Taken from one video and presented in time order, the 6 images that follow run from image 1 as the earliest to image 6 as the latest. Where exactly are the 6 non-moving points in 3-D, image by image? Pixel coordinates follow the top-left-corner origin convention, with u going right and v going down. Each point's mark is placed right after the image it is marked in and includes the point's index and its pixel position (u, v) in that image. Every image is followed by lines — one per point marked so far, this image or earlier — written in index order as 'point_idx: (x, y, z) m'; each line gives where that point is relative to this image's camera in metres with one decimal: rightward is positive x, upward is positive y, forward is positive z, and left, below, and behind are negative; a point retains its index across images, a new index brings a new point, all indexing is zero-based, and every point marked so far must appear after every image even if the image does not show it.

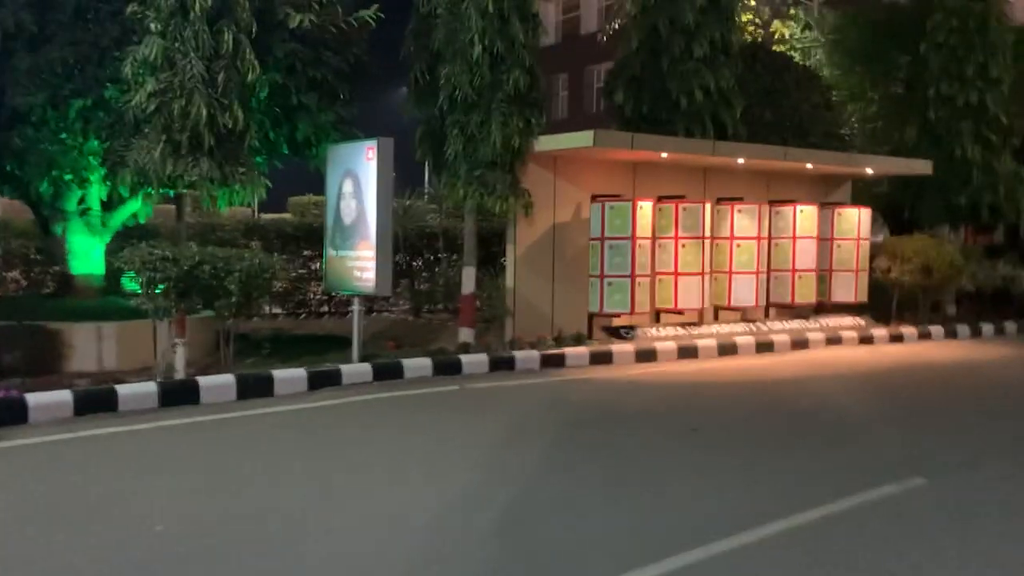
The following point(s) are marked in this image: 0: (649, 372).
0: (+1.6, -1.0, +11.4) m
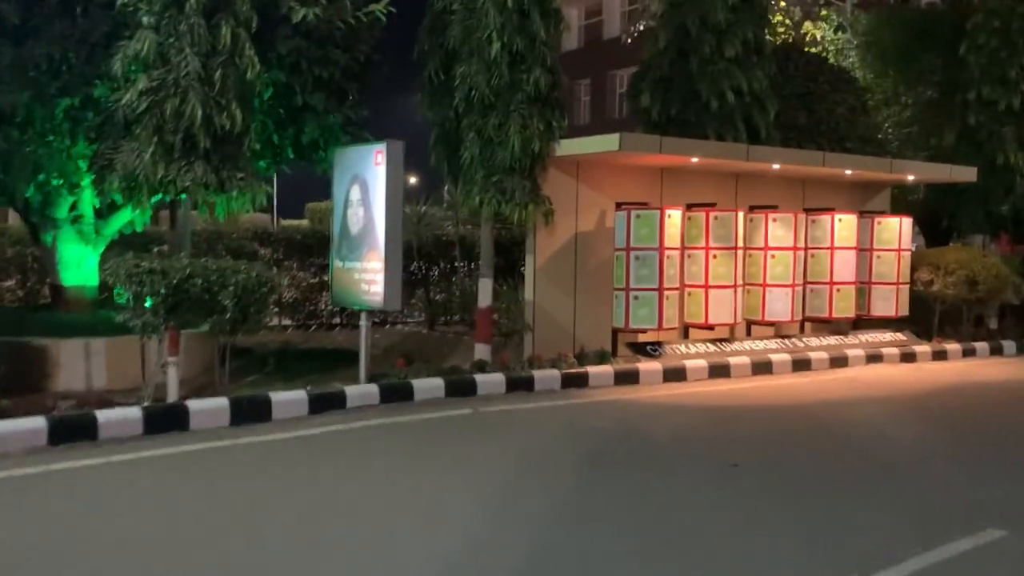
0: (+1.8, -1.1, +10.6) m
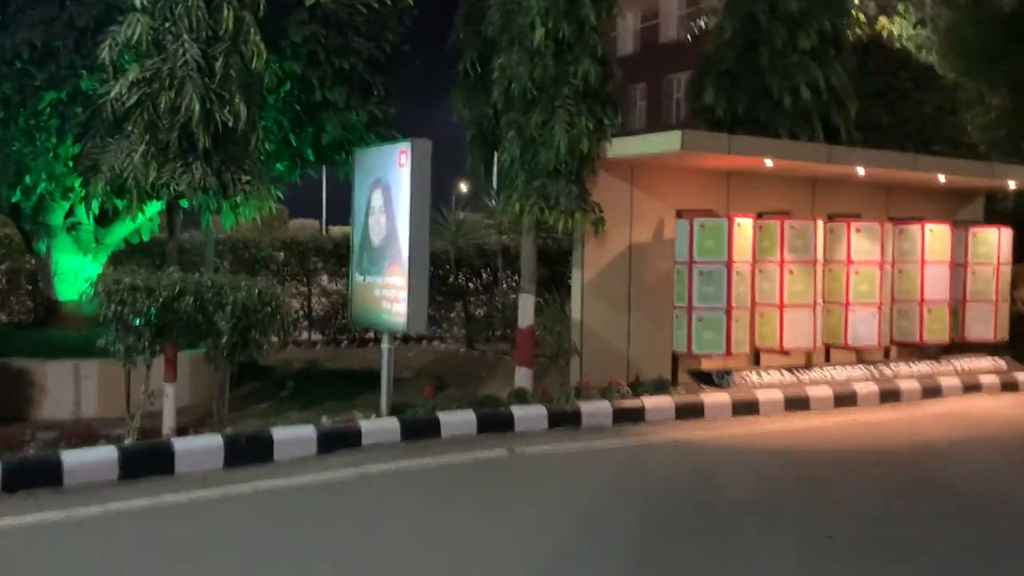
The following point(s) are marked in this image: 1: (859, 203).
0: (+2.2, -1.3, +9.2) m
1: (+4.3, +1.0, +12.4) m
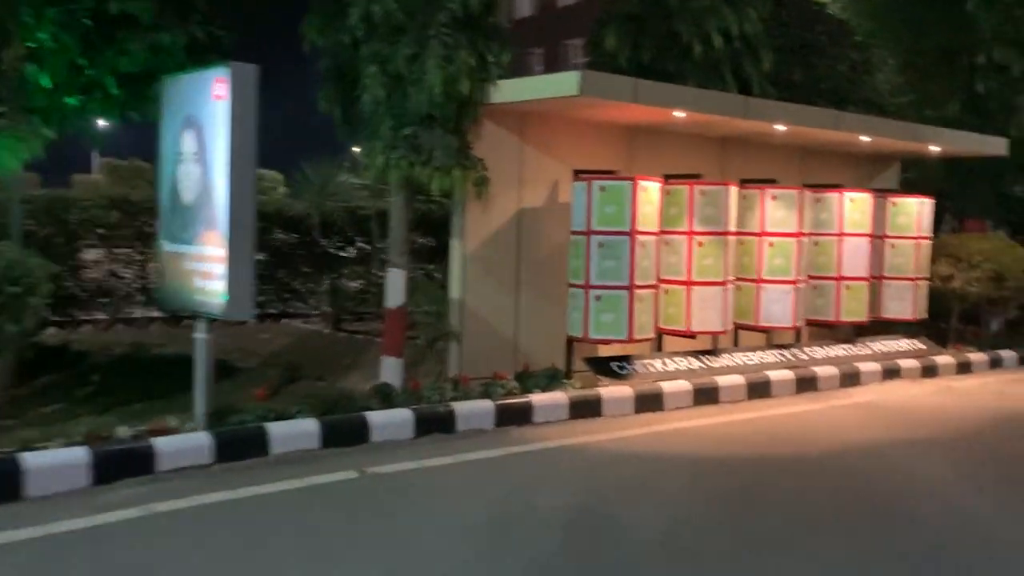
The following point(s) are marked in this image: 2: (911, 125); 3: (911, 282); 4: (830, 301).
0: (+1.1, -1.1, +7.7) m
1: (+2.9, +1.3, +11.1) m
2: (+4.2, +1.7, +10.6) m
3: (+4.5, +0.1, +11.4) m
4: (+3.4, -0.1, +10.8) m
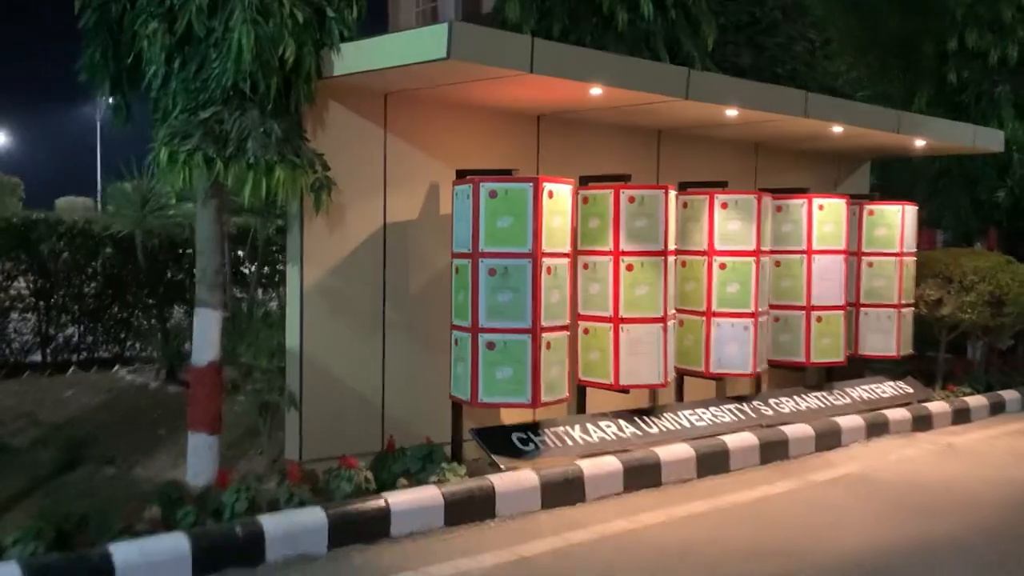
0: (+0.3, -1.4, +5.3) m
1: (+1.8, +1.0, +8.8) m
2: (+3.2, +1.5, +8.4) m
3: (+3.5, -0.2, +9.2) m
4: (+2.4, -0.4, +8.6) m
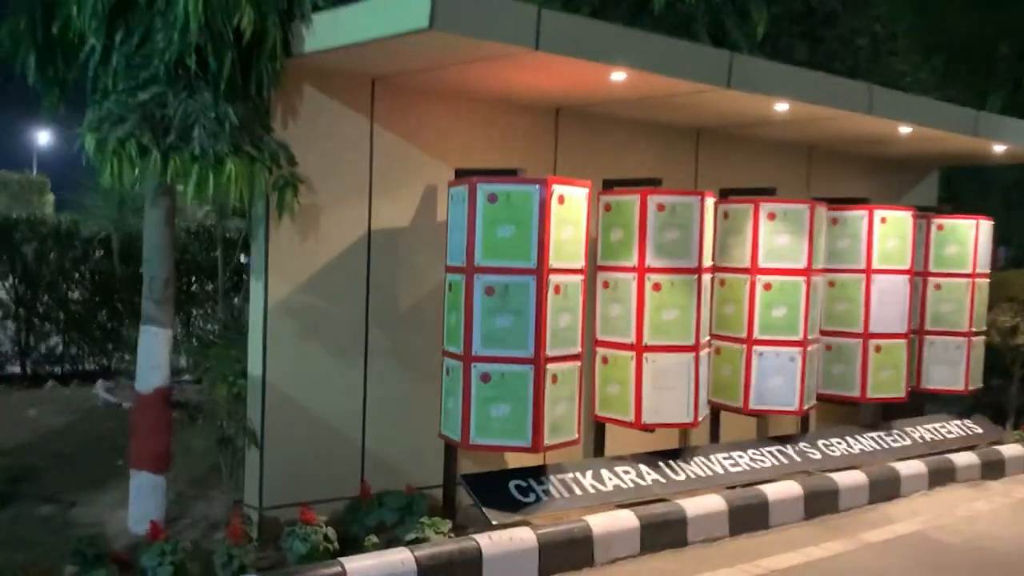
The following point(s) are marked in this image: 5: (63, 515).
0: (+0.3, -1.5, +4.3) m
1: (+2.0, +0.9, +7.7) m
2: (+3.3, +1.3, +7.3) m
3: (+3.6, -0.4, +8.0) m
4: (+2.5, -0.6, +7.5) m
5: (-2.4, -1.2, +5.5) m
